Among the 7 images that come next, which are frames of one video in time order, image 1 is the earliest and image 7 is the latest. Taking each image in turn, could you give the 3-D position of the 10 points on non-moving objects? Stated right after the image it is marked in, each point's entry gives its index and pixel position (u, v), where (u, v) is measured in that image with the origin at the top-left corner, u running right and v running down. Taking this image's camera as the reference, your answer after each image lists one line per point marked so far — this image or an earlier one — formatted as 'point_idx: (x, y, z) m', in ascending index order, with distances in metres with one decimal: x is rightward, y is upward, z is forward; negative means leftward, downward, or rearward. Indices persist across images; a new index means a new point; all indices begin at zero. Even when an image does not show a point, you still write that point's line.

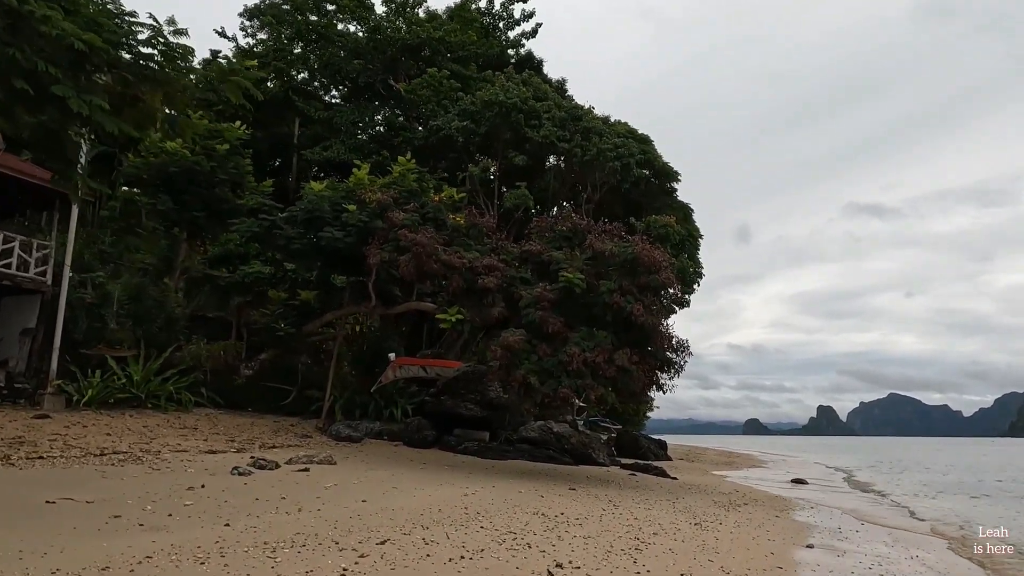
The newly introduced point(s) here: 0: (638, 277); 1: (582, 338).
0: (+2.4, +0.2, +12.7) m
1: (+1.3, -1.0, +12.6) m
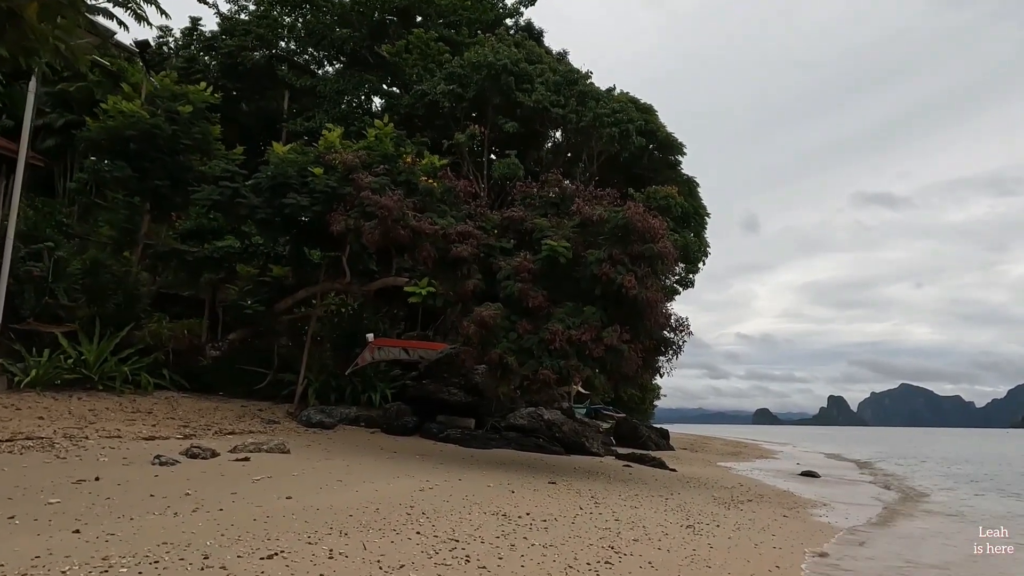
0: (+2.0, +0.7, +11.3) m
1: (+0.9, -0.4, +11.2) m
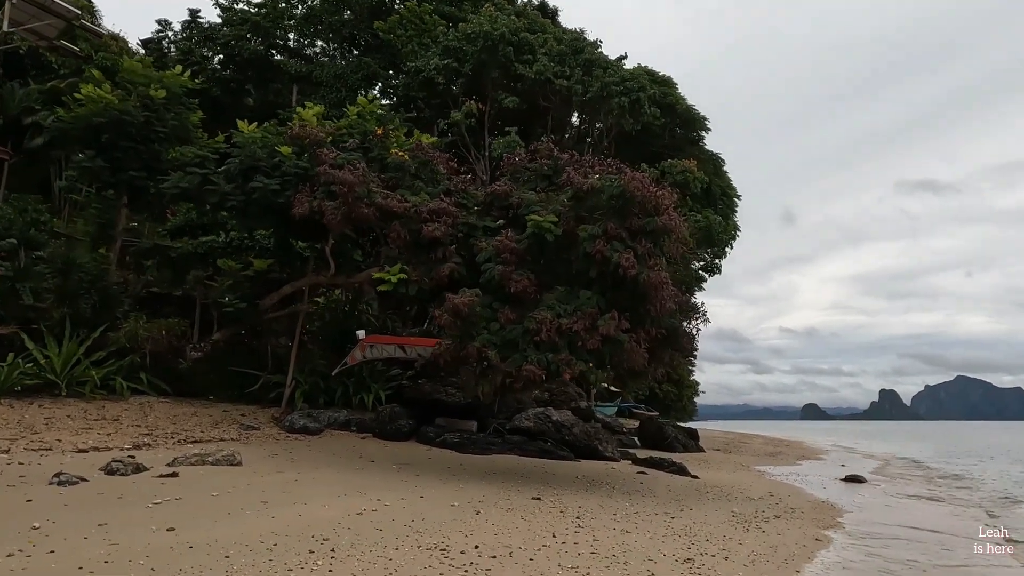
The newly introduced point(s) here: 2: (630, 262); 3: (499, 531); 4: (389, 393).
0: (+1.7, +1.0, +9.7) m
1: (+0.7, -0.2, +9.6) m
2: (+1.6, +0.4, +9.2) m
3: (-0.1, -2.3, +6.3) m
4: (-3.0, -2.5, +16.0) m
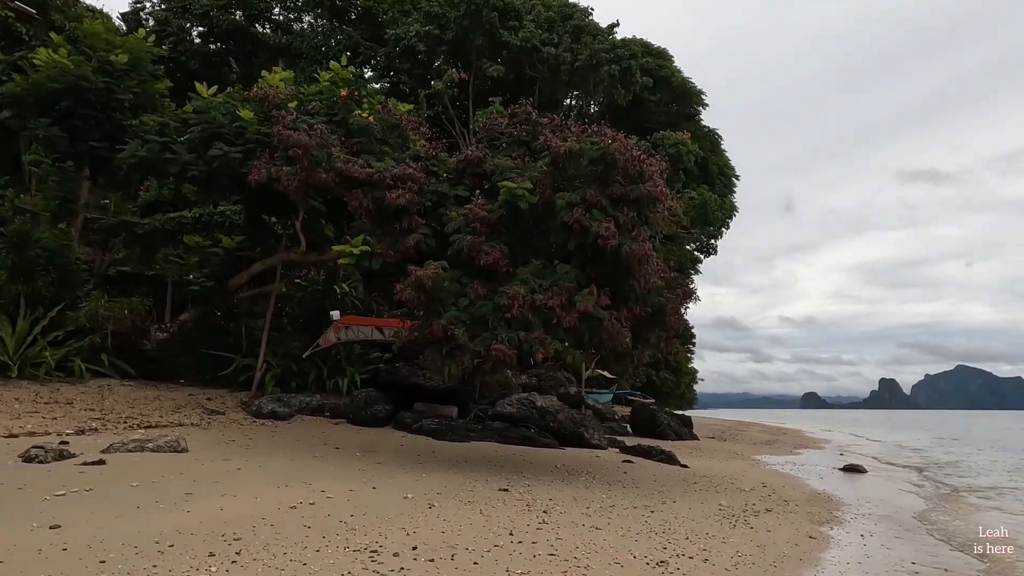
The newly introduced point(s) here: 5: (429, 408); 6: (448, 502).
0: (+1.3, +1.4, +8.9) m
1: (+0.3, +0.2, +8.8) m
2: (+1.2, +0.7, +8.4) m
3: (-0.5, -2.0, +5.5) m
4: (-3.3, -2.0, +15.2) m
5: (-1.8, -2.6, +14.4) m
6: (-0.6, -2.1, +6.6) m
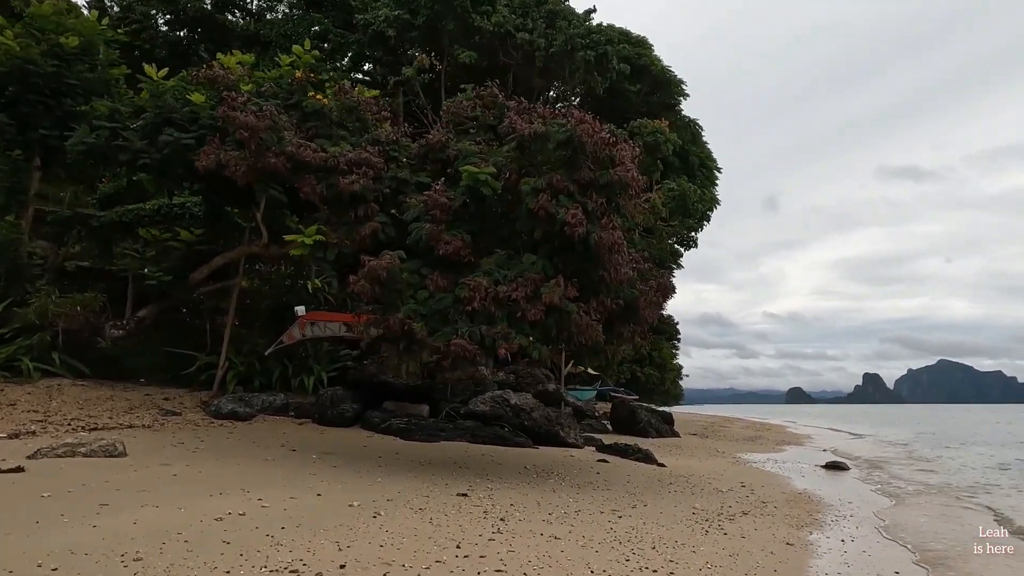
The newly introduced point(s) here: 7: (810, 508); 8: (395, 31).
0: (+0.9, +1.5, +8.4) m
1: (-0.2, +0.3, +8.3) m
2: (+0.8, +0.8, +7.9) m
3: (-0.9, -1.9, +5.0) m
4: (-3.9, -1.9, +14.7) m
5: (-2.4, -2.5, +13.9) m
6: (-1.1, -2.0, +6.1) m
7: (+3.9, -2.9, +8.7) m
8: (-2.7, +5.9, +15.3) m
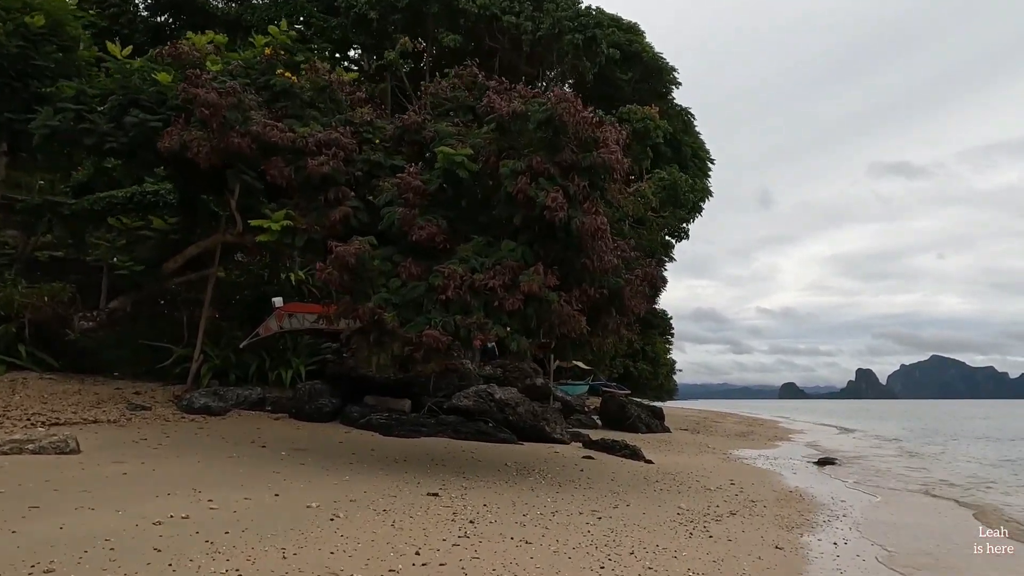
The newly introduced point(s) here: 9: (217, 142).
0: (+0.6, +1.6, +8.0) m
1: (-0.5, +0.4, +7.9) m
2: (+0.5, +1.0, +7.5) m
3: (-1.2, -1.8, +4.6) m
4: (-4.2, -1.7, +14.2) m
5: (-2.7, -2.3, +13.4) m
6: (-1.3, -1.9, +5.7) m
7: (+3.6, -2.7, +8.3) m
8: (-3.0, +6.1, +14.8) m
9: (-3.6, +1.8, +8.2) m
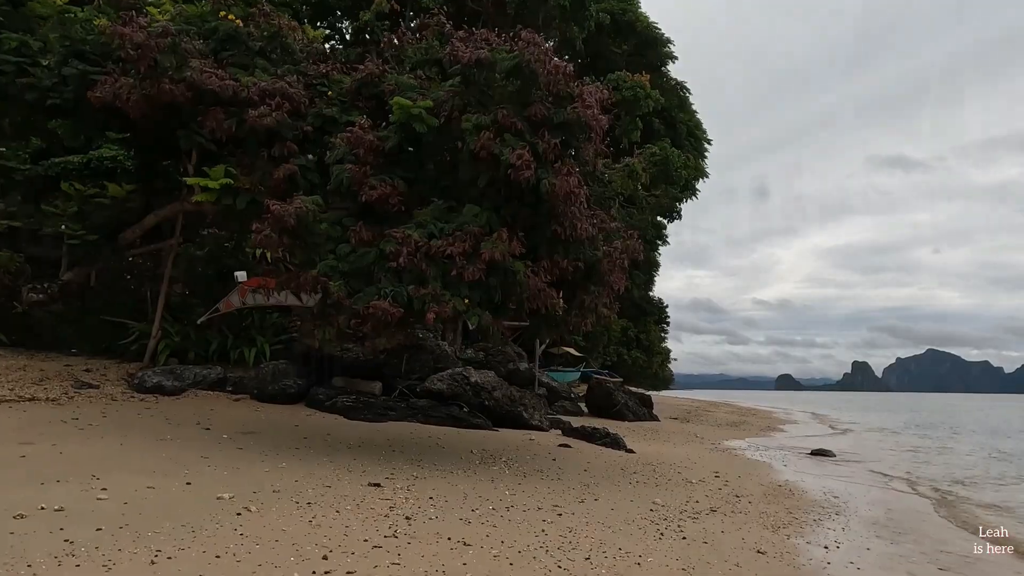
0: (+0.2, +2.0, +7.1) m
1: (-0.9, +0.8, +7.1) m
2: (+0.1, +1.3, +6.7) m
3: (-1.6, -1.5, +3.8) m
4: (-4.7, -1.2, +13.4) m
5: (-3.1, -1.8, +12.7) m
6: (-1.7, -1.6, +4.9) m
7: (+3.2, -2.5, +7.6) m
8: (-3.3, +6.6, +13.9) m
9: (-4.0, +2.2, +7.4) m
